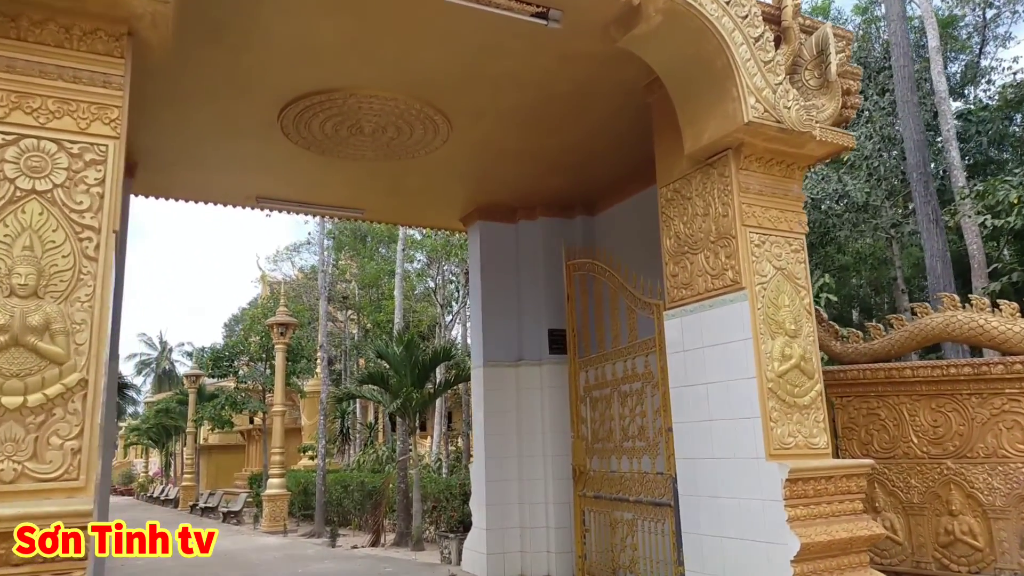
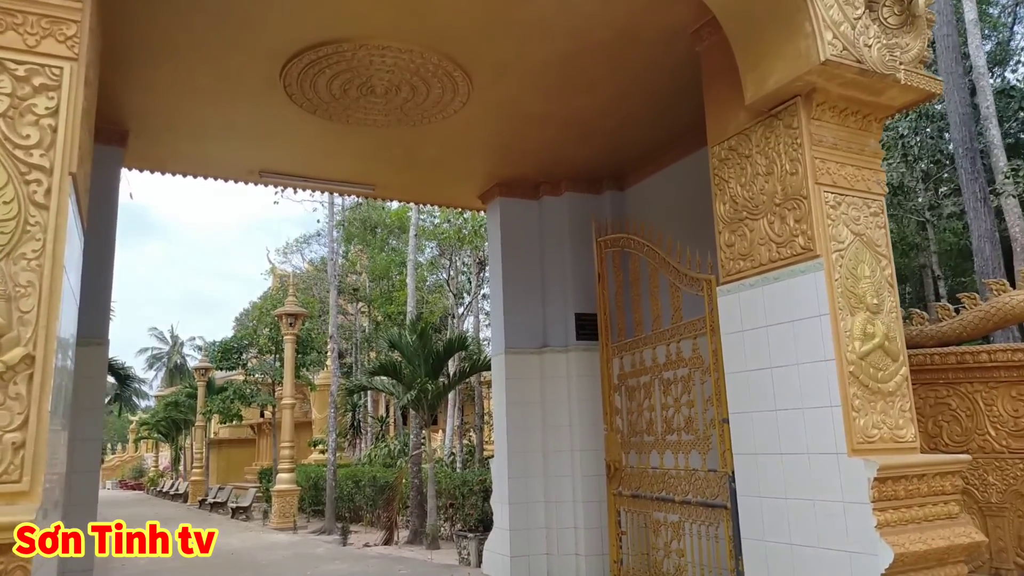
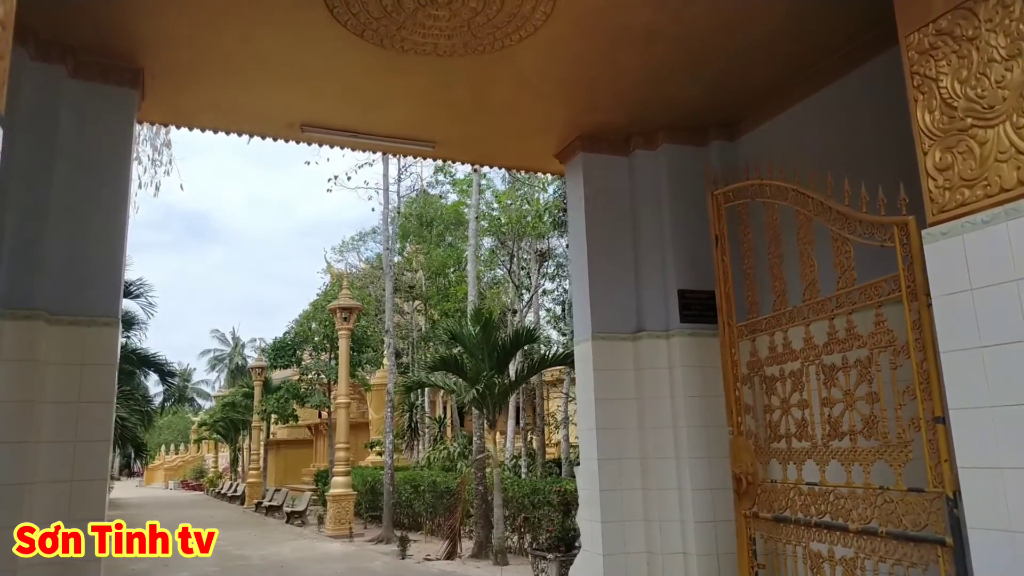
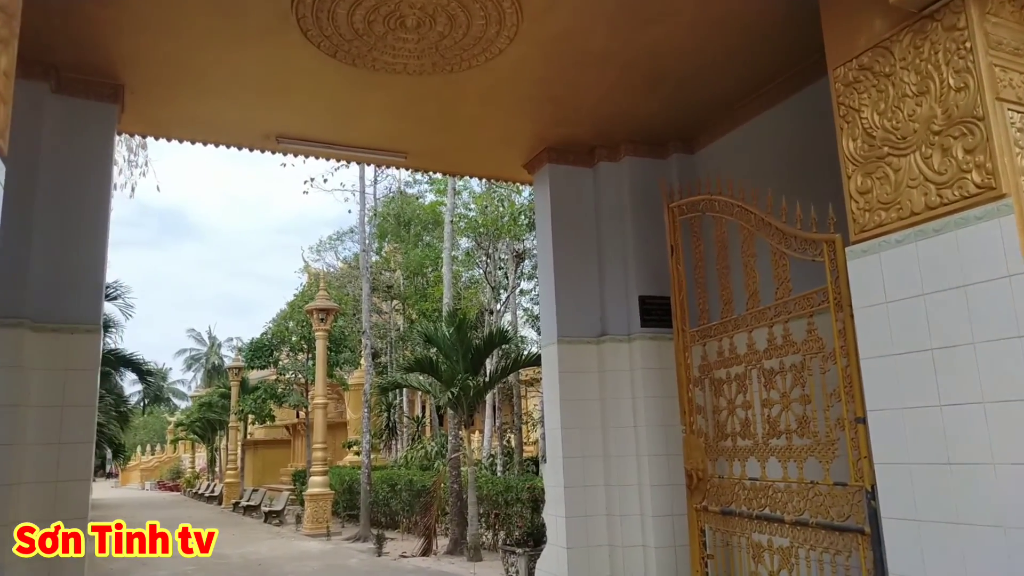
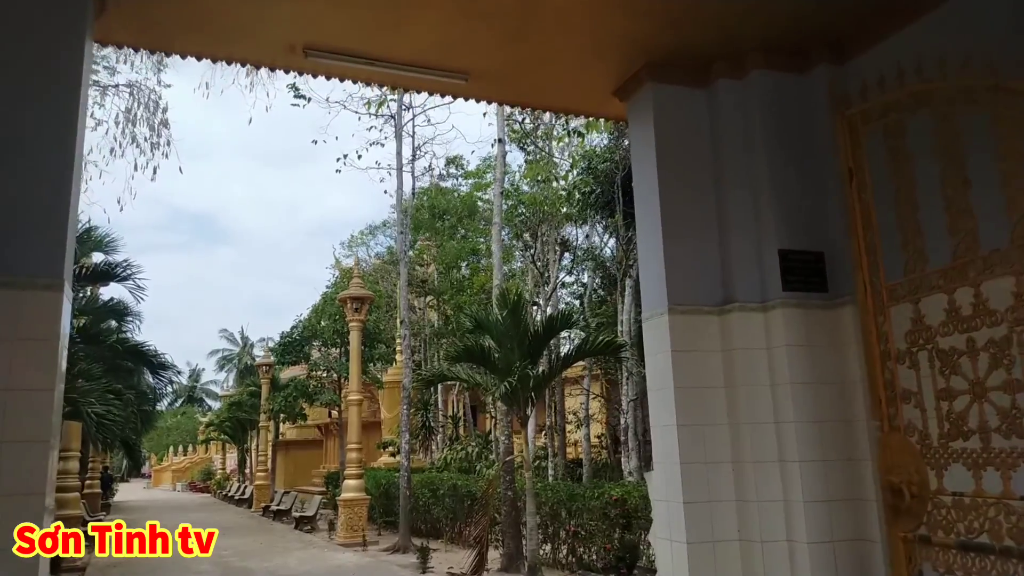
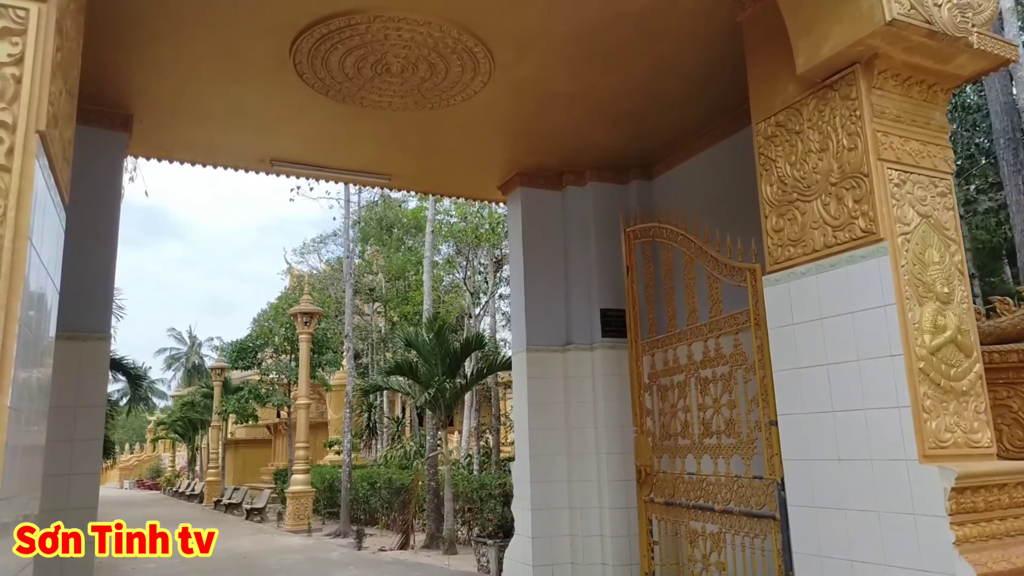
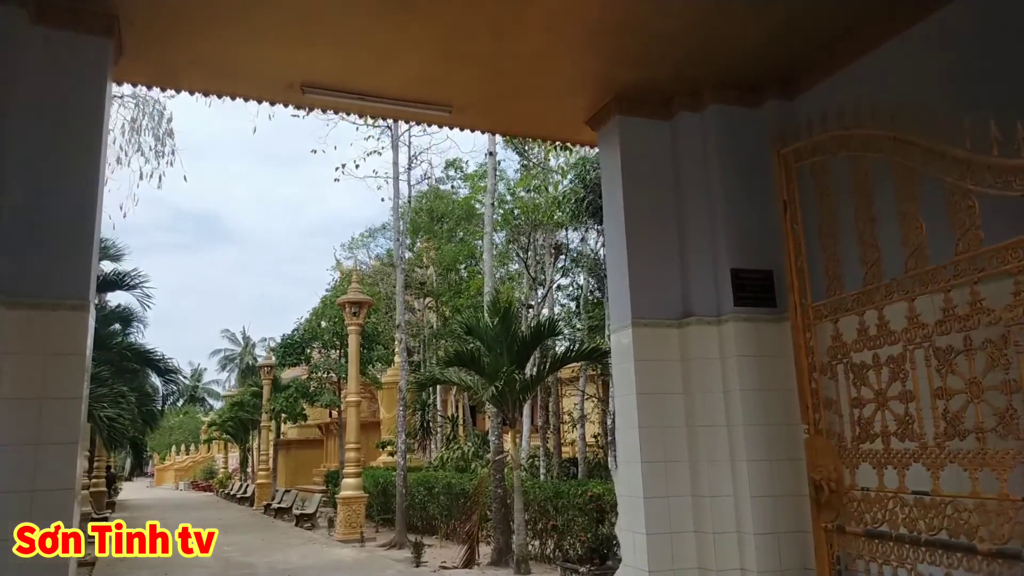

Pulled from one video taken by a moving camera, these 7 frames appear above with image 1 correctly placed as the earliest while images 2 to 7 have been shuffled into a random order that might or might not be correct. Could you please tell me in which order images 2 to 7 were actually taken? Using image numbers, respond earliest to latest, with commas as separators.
2, 6, 4, 3, 7, 5
